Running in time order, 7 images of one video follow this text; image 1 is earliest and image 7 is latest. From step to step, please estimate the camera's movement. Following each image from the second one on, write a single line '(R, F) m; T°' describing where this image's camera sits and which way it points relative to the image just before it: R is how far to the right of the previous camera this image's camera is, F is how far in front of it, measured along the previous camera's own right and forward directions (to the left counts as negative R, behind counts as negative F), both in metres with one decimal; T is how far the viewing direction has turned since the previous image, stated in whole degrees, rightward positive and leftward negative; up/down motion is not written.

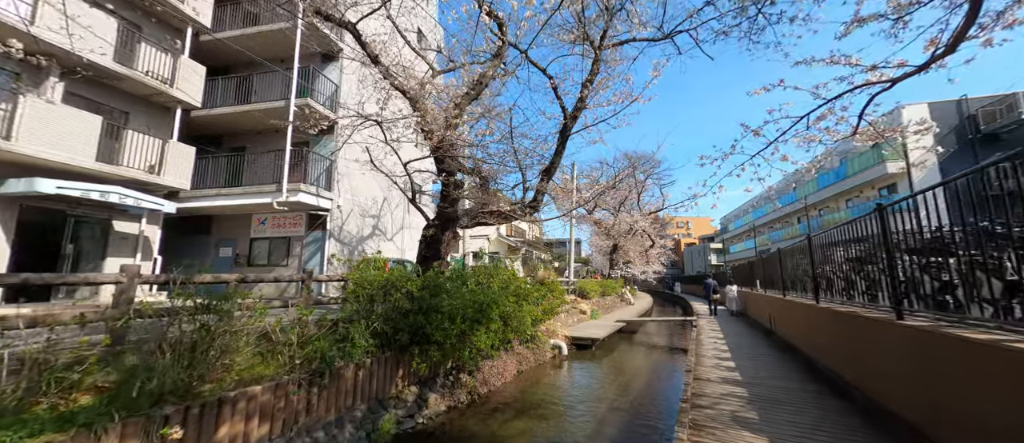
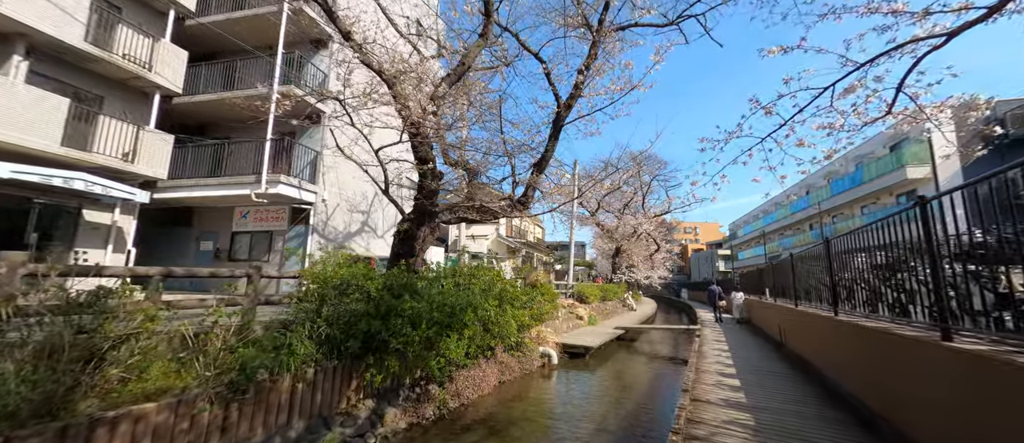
(+0.3, +0.6) m; -1°
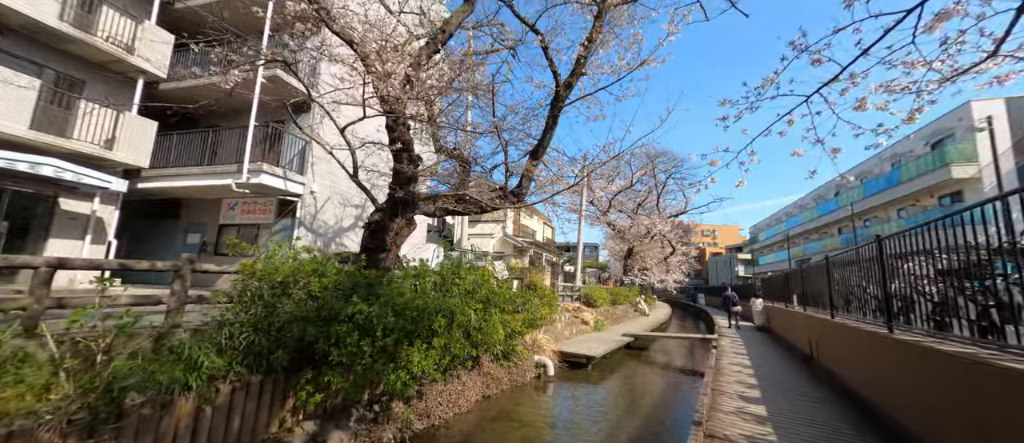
(+0.4, +0.7) m; -2°
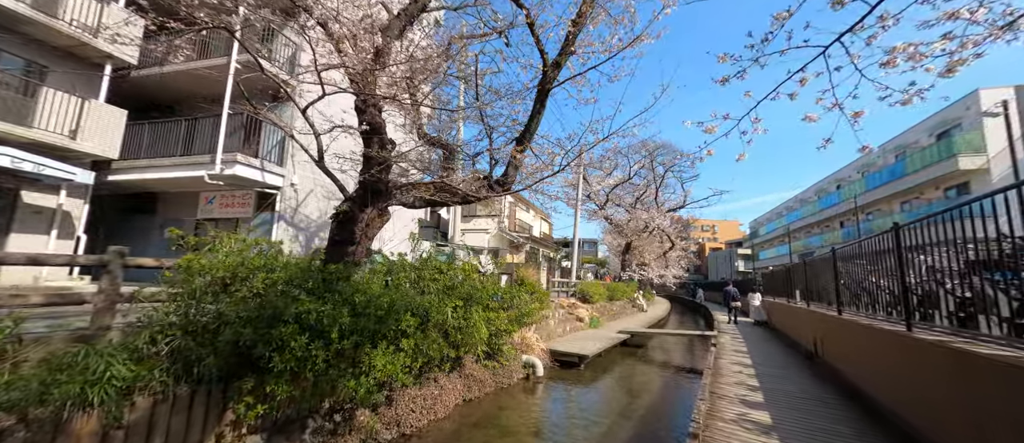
(+0.2, +0.4) m; 0°
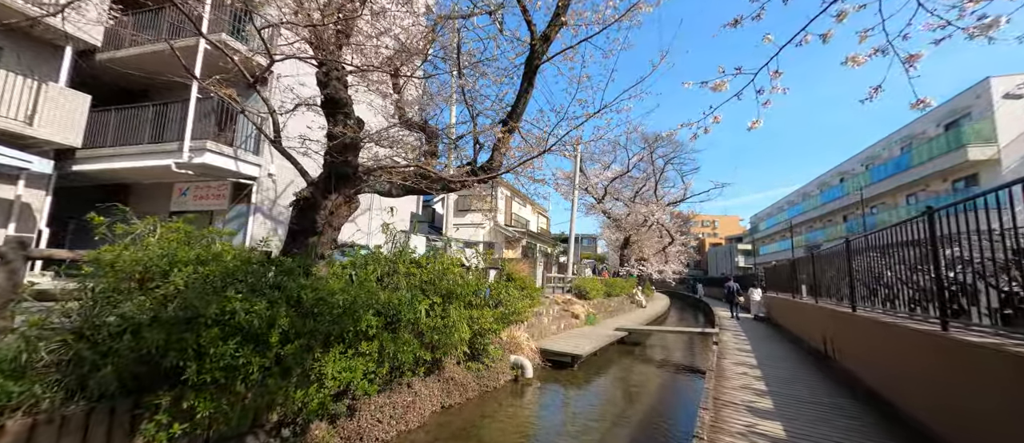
(+0.2, +0.5) m; 0°
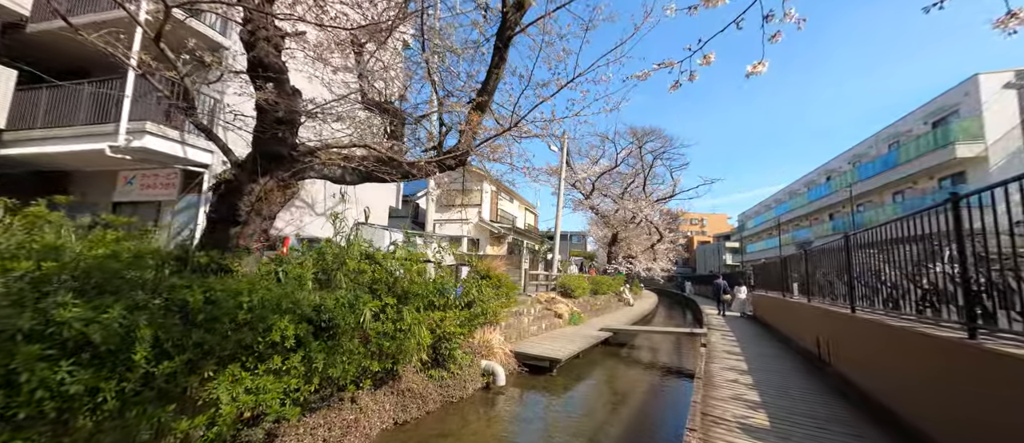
(+0.3, +0.5) m; +1°
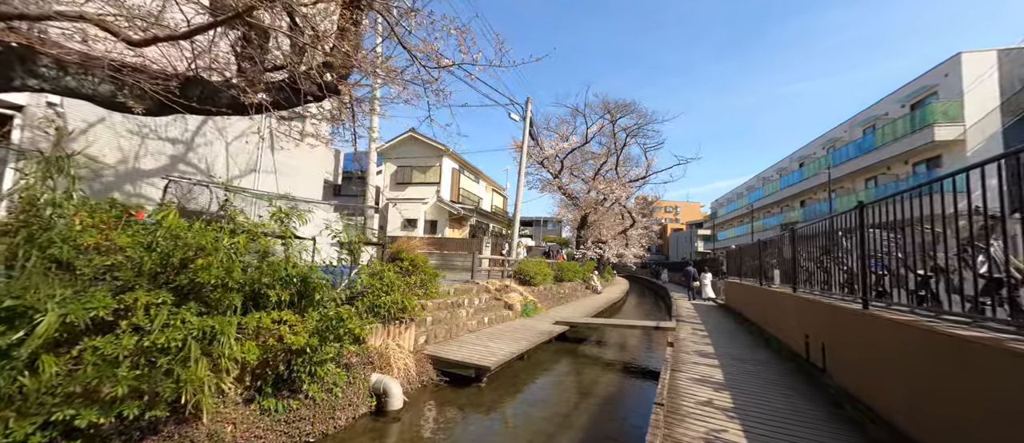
(+0.8, +1.5) m; +3°
